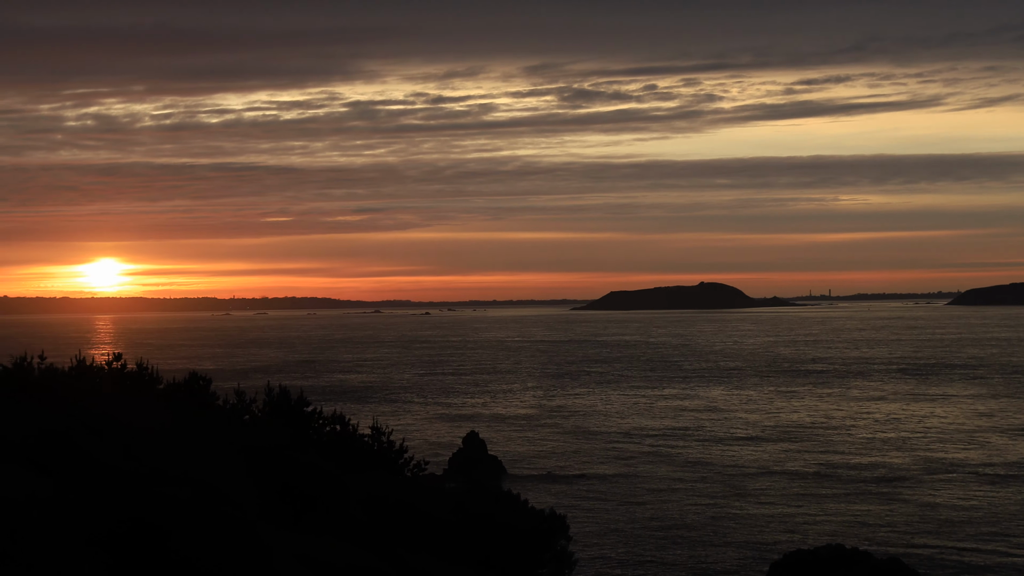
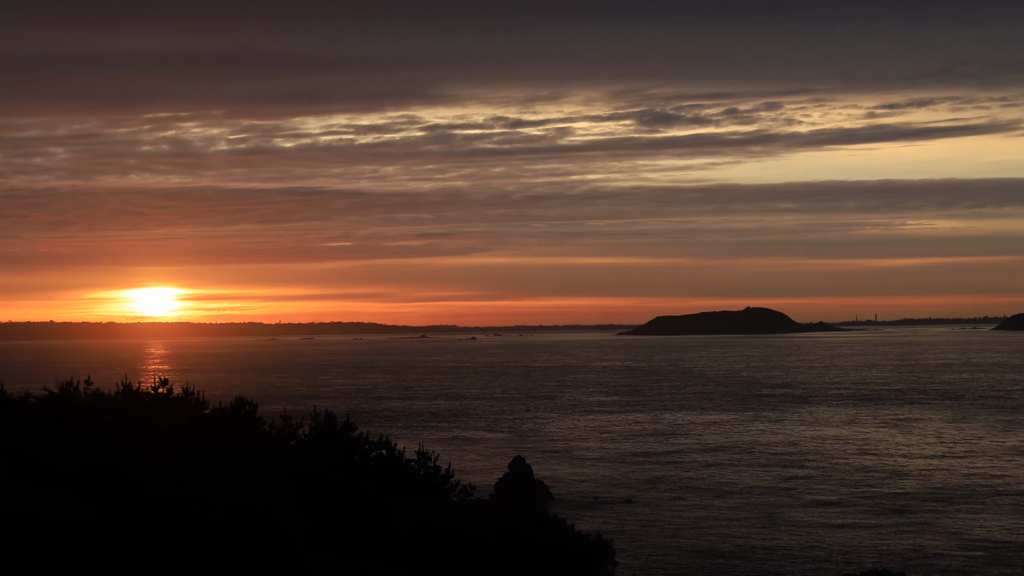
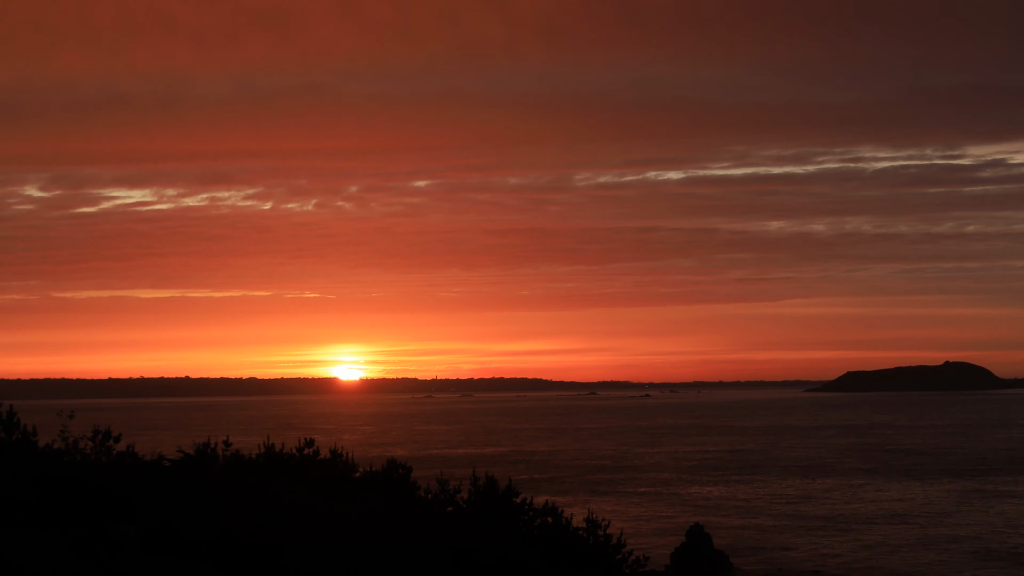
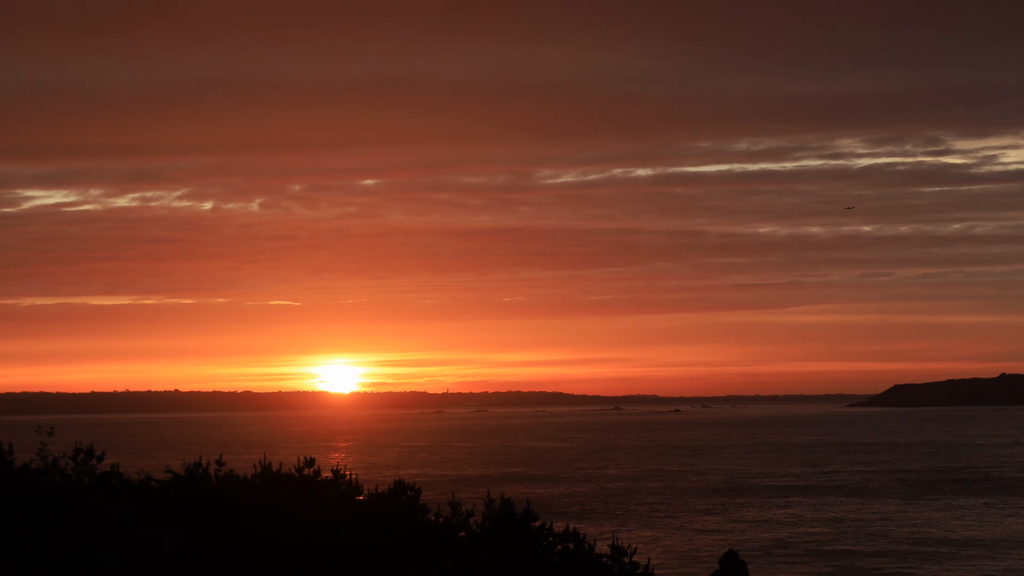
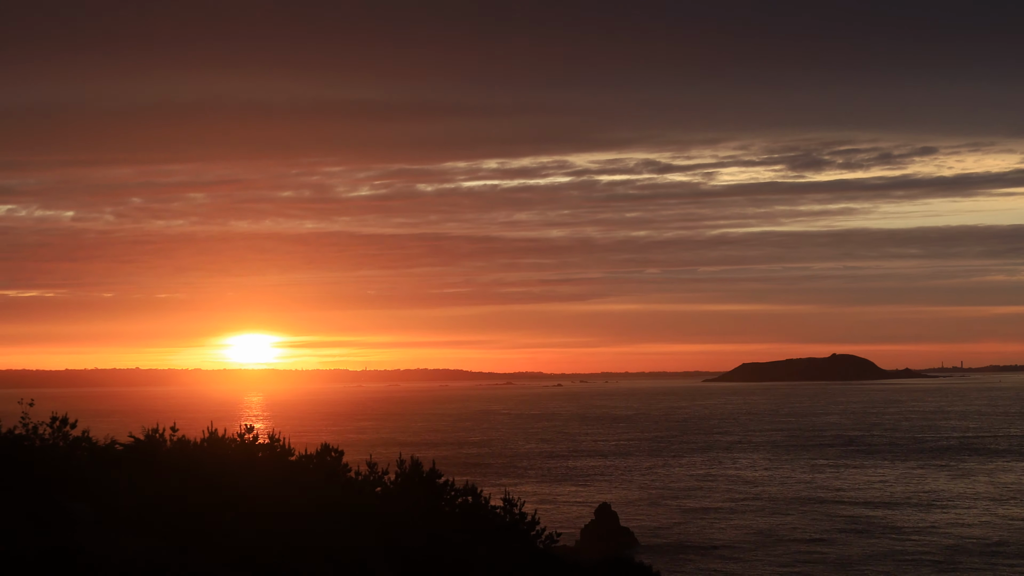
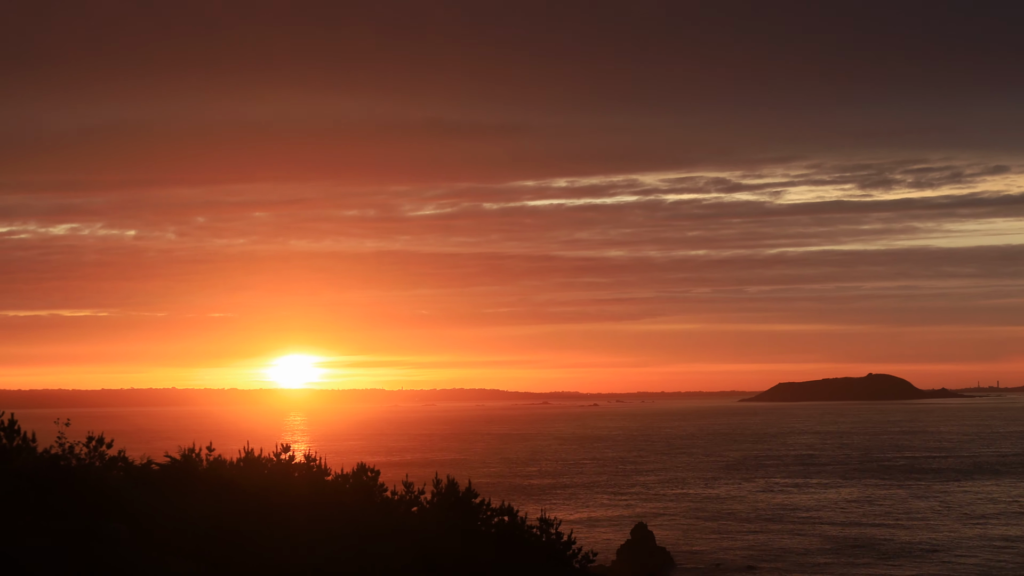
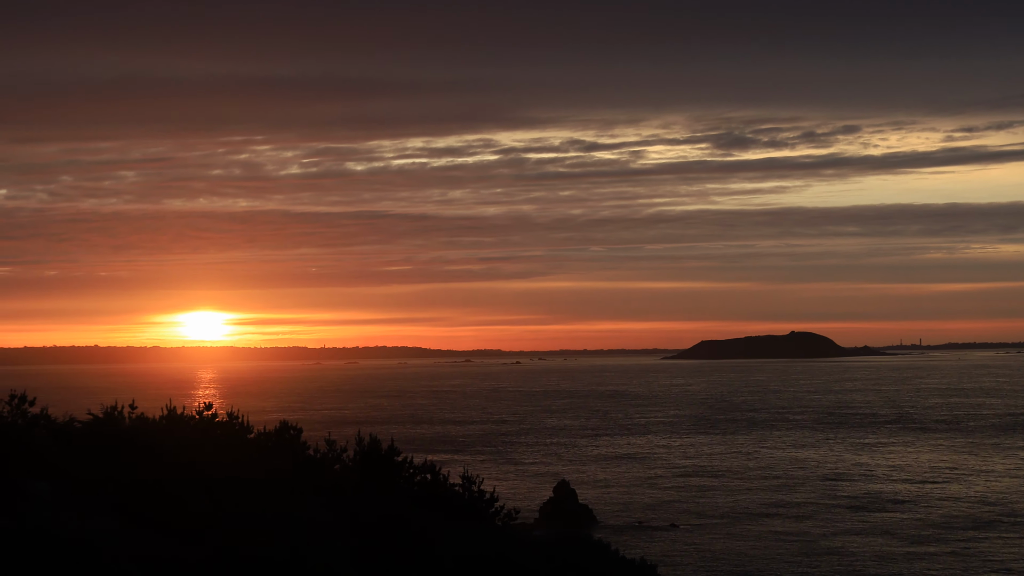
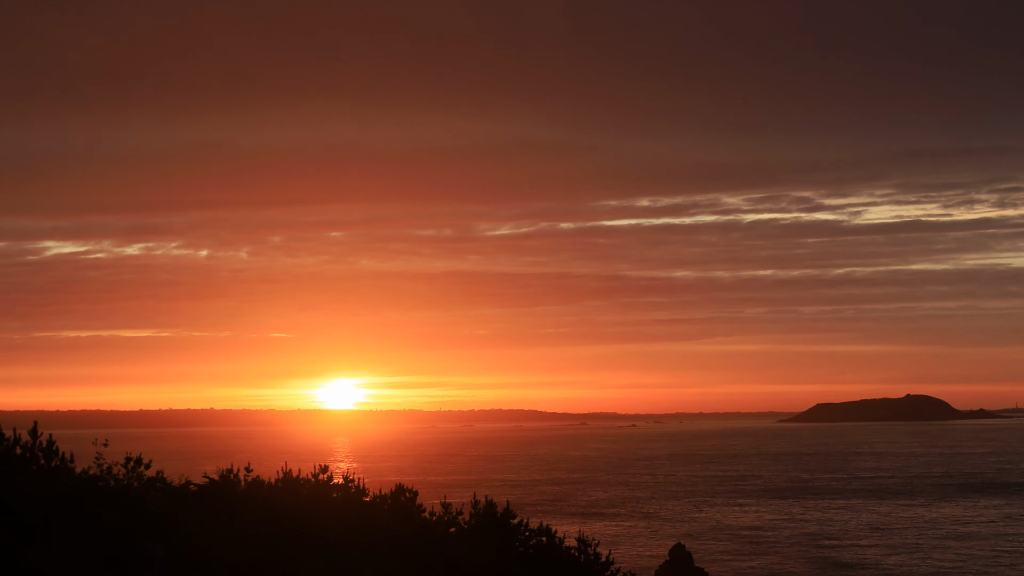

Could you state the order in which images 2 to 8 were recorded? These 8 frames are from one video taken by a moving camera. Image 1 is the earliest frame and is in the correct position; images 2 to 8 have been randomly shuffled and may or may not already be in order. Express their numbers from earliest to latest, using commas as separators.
2, 7, 5, 6, 8, 4, 3
